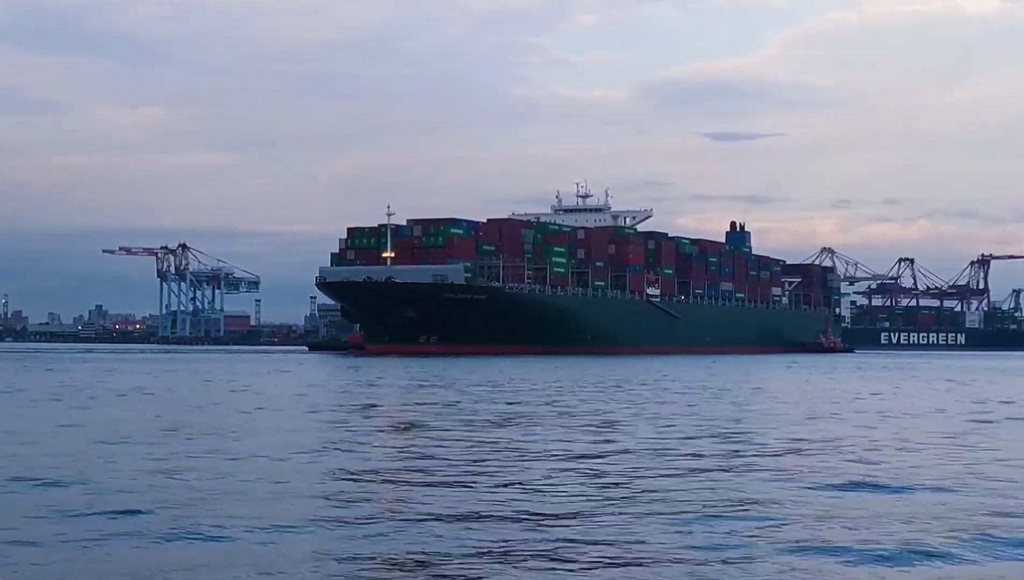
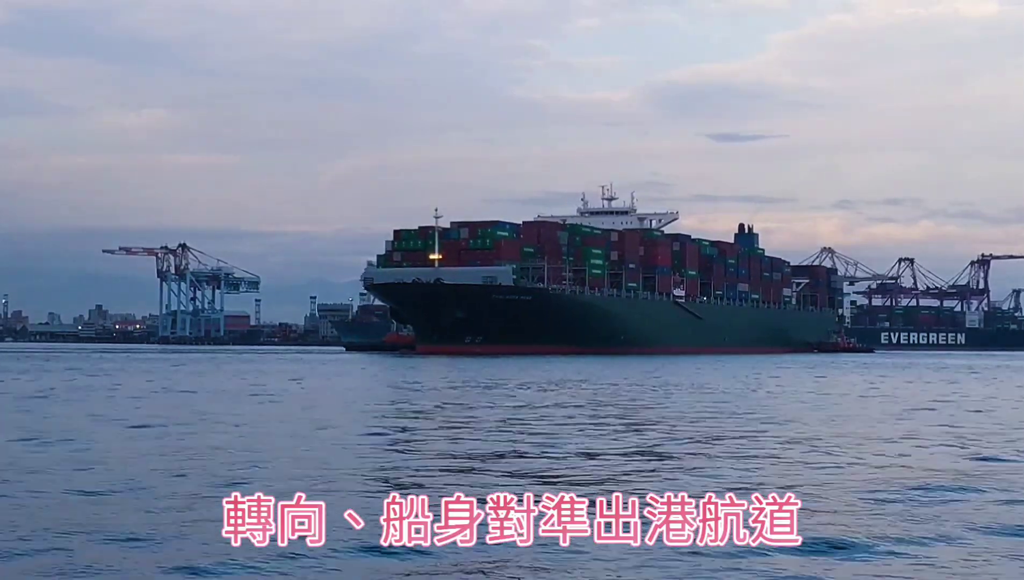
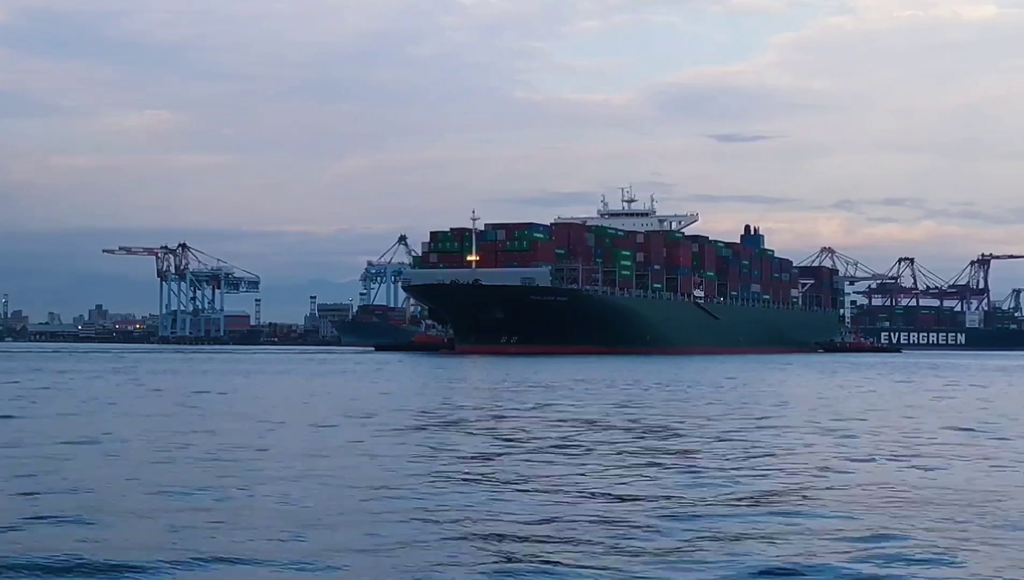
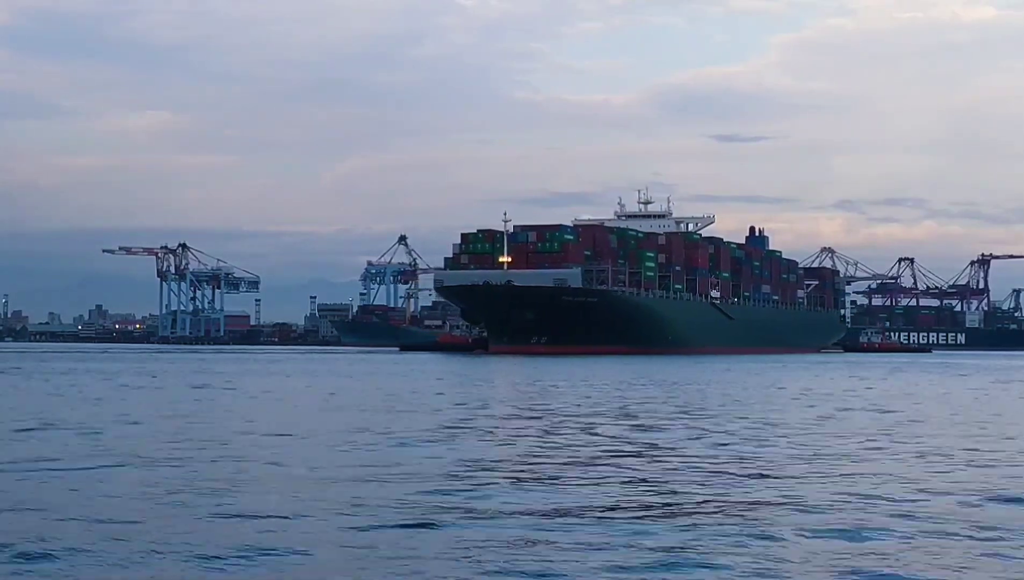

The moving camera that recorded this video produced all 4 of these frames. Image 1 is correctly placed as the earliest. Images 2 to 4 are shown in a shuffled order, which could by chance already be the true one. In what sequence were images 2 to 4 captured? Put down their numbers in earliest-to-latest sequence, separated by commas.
2, 3, 4
